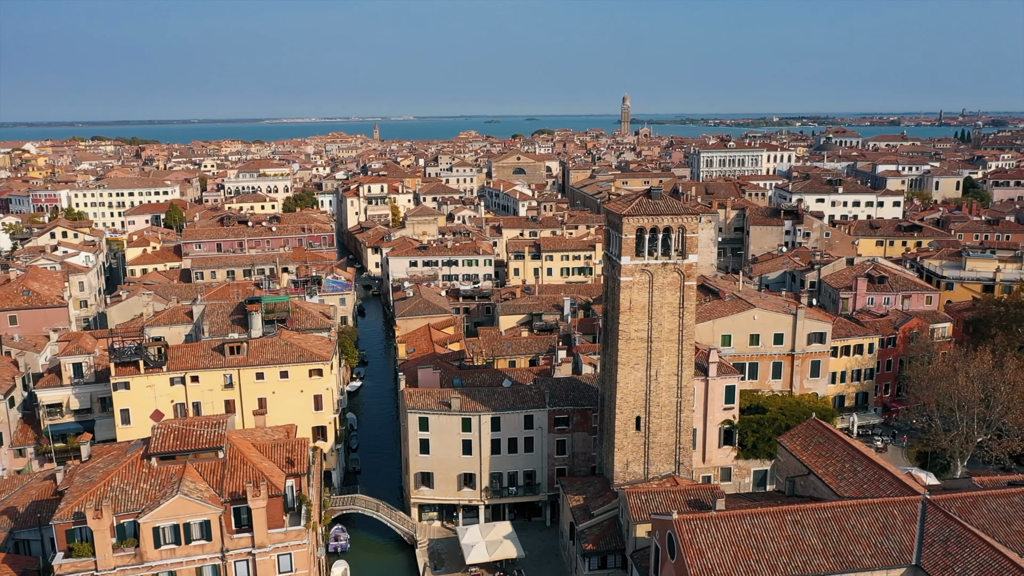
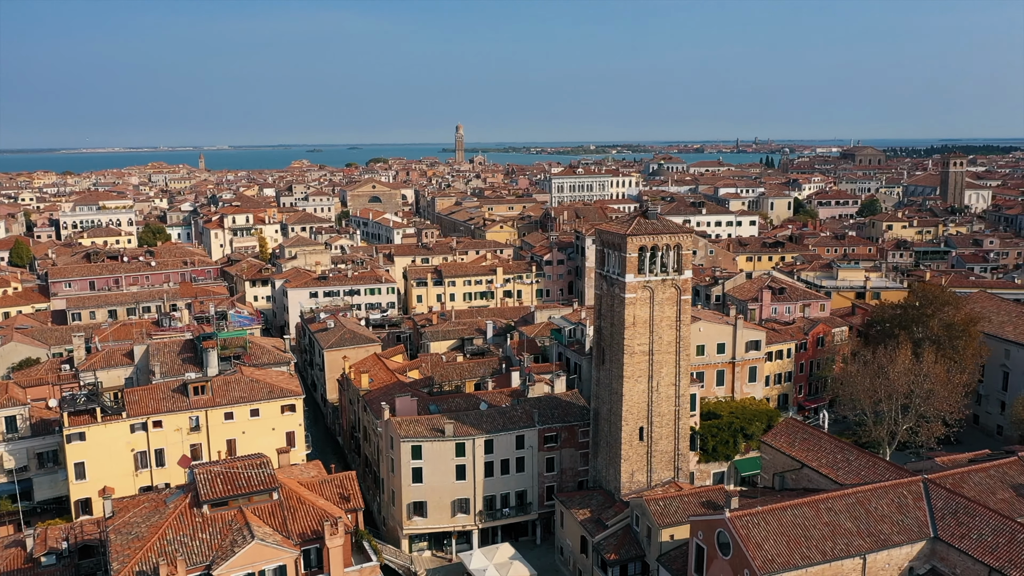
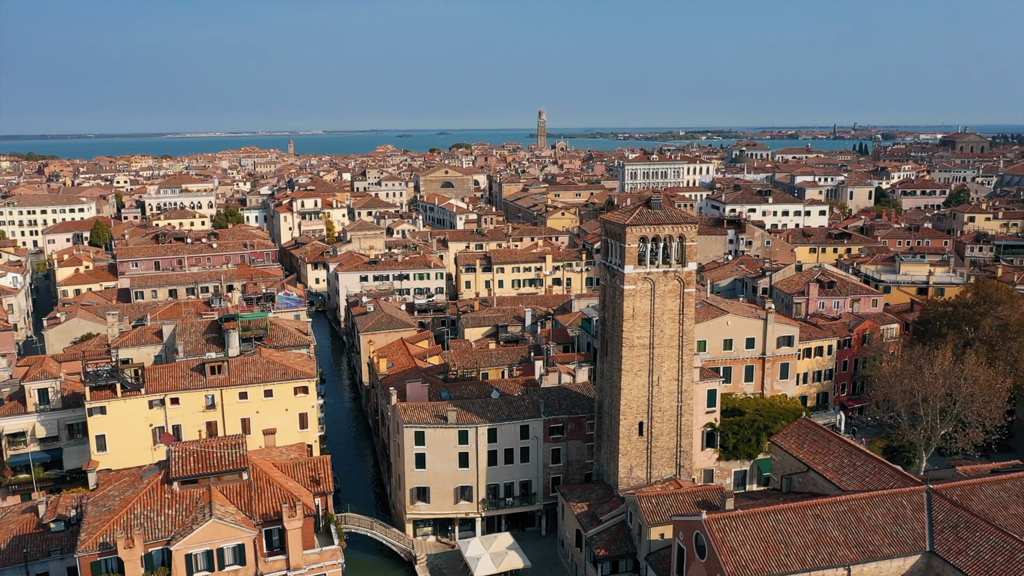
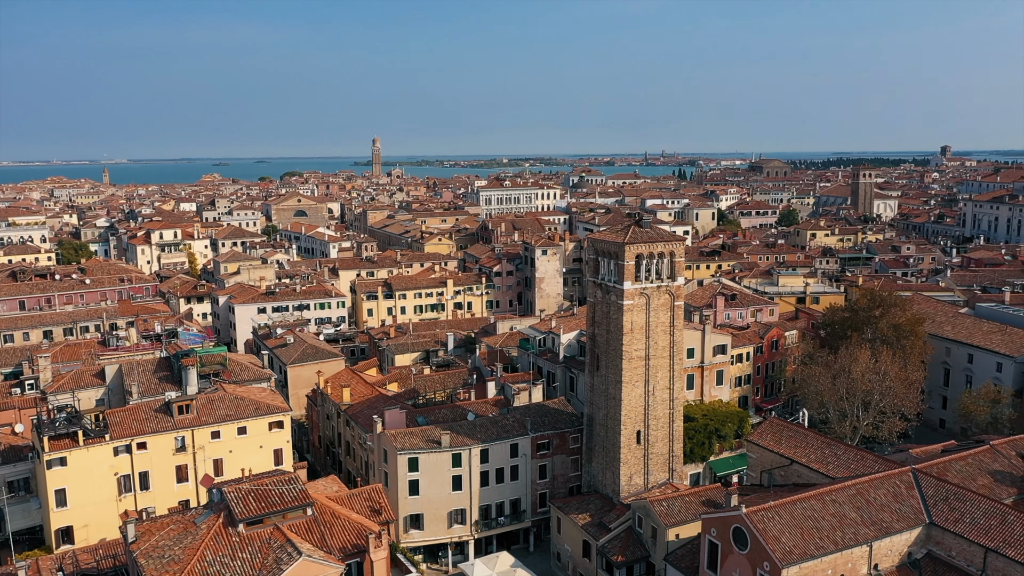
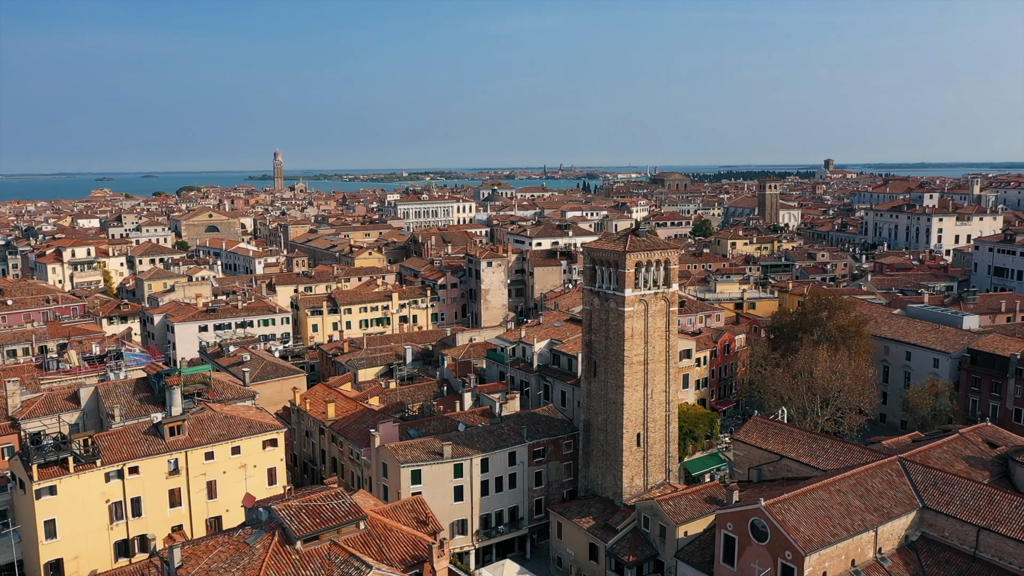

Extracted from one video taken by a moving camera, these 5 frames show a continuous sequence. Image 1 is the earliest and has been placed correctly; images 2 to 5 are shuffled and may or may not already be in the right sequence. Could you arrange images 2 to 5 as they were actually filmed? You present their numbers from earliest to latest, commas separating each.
3, 2, 4, 5
